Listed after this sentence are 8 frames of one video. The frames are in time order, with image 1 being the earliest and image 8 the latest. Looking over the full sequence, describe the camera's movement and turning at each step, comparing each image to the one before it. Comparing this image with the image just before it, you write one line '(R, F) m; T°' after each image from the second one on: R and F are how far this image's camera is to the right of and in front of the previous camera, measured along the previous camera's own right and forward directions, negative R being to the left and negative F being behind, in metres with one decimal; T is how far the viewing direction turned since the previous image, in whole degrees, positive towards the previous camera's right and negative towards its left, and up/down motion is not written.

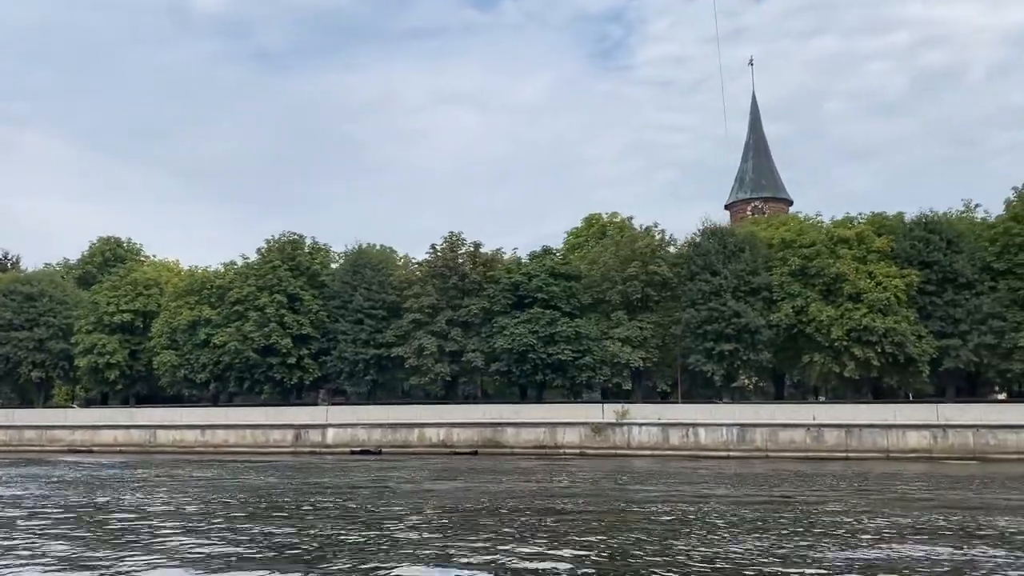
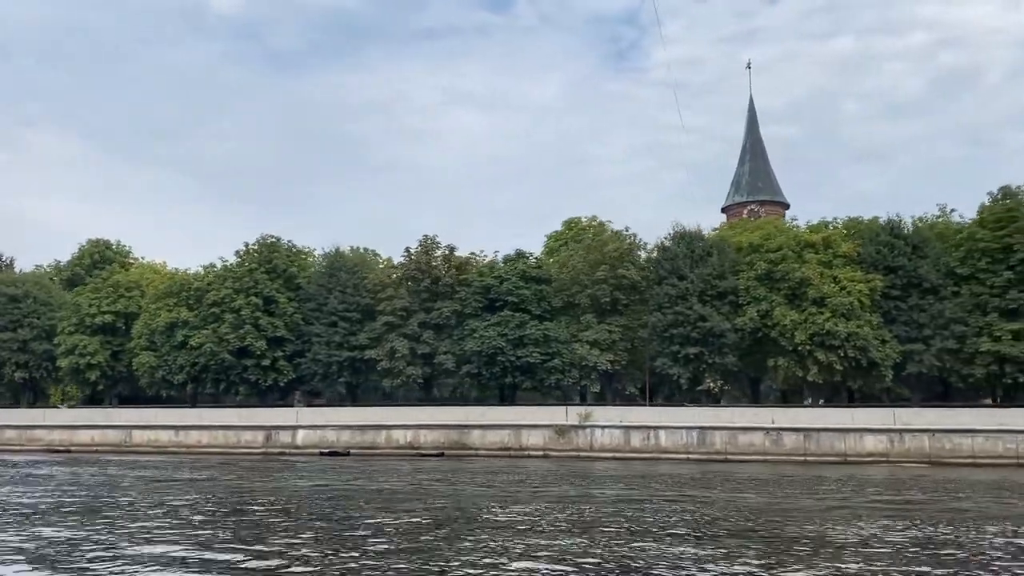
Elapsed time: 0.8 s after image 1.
(+2.2, -0.4) m; -1°
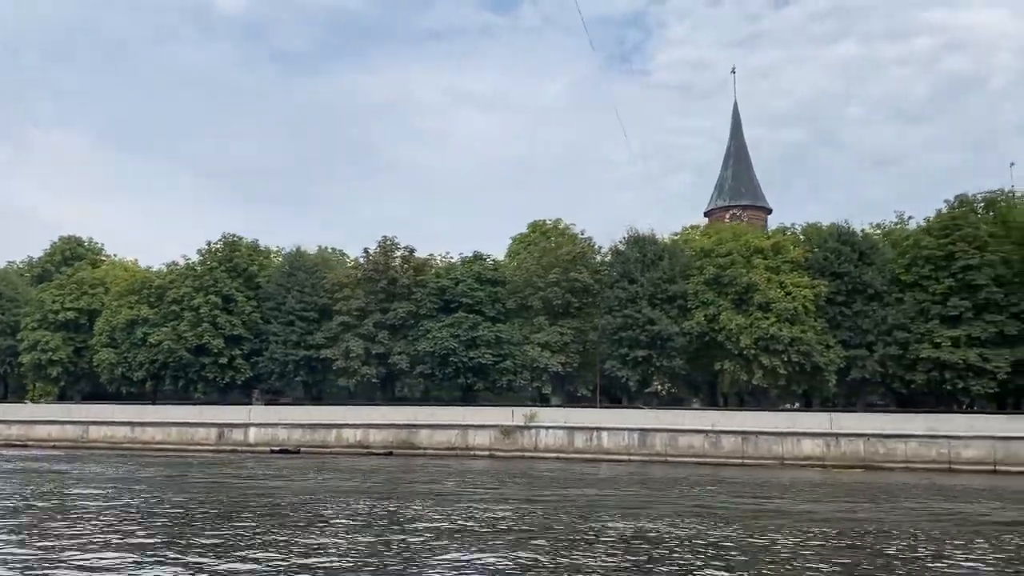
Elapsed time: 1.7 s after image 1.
(+2.5, -0.4) m; 0°
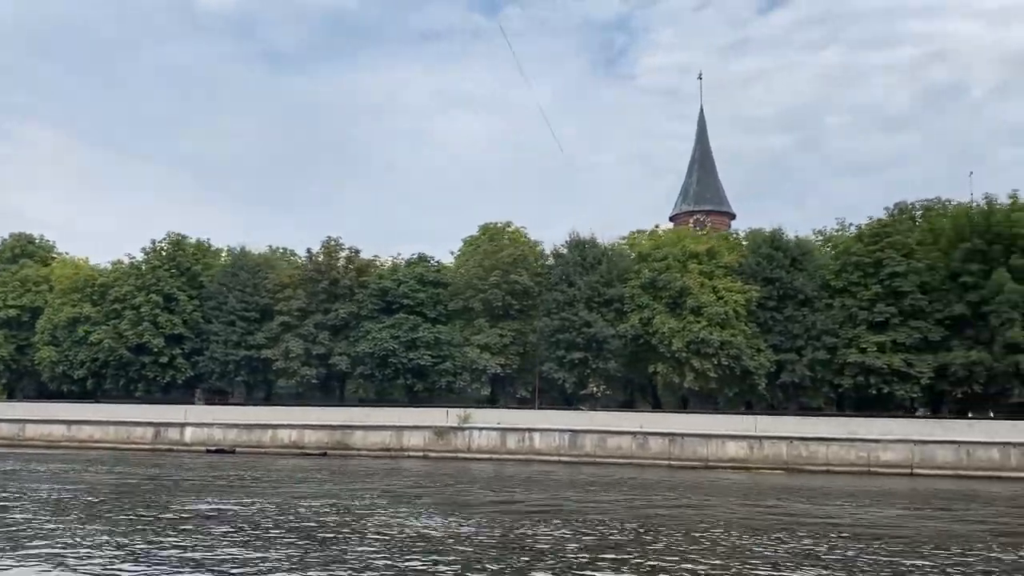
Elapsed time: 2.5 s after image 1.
(+2.2, -0.3) m; +1°
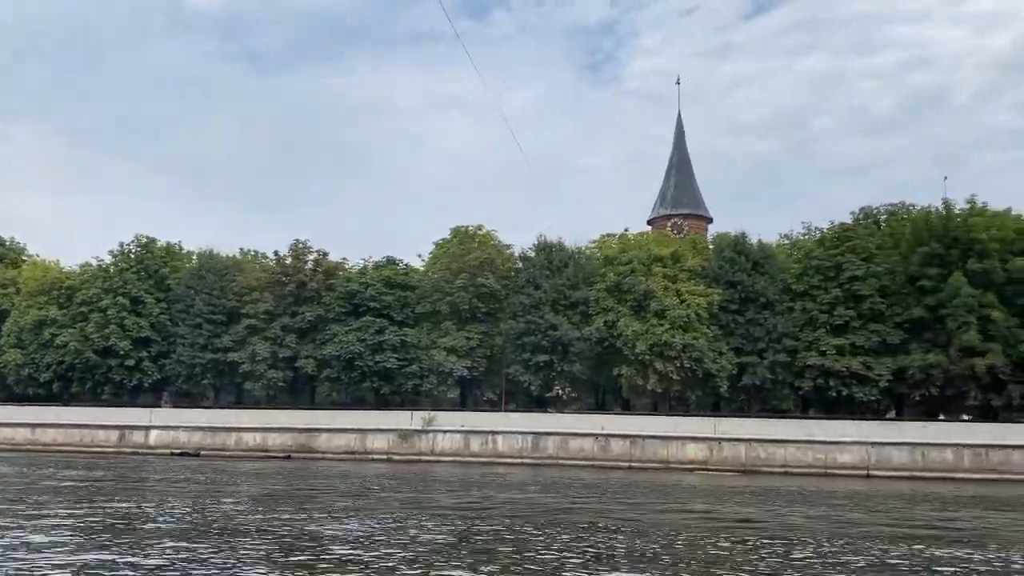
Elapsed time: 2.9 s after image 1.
(+1.0, -0.2) m; +1°
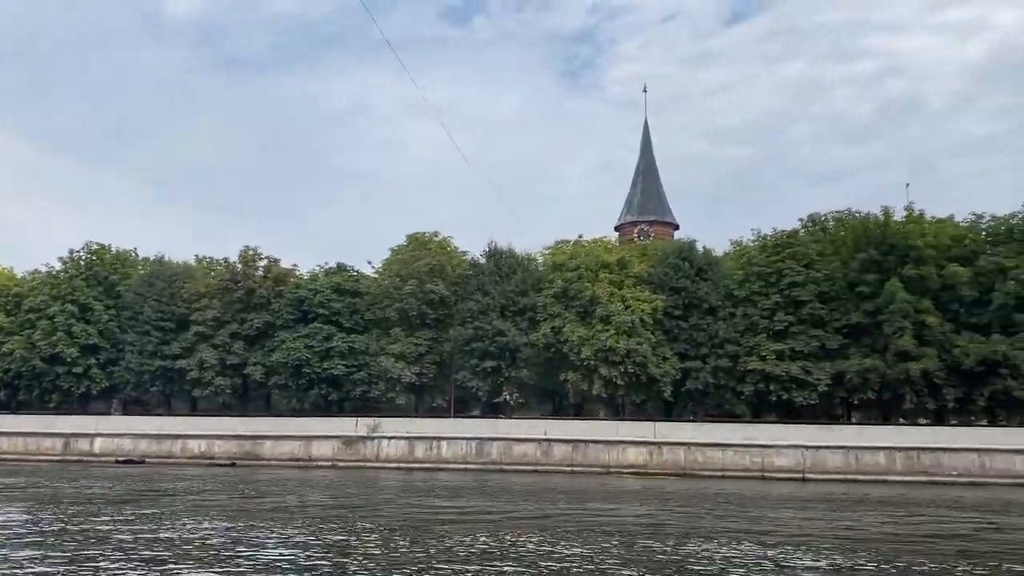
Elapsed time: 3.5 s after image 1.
(+1.7, -0.3) m; +1°
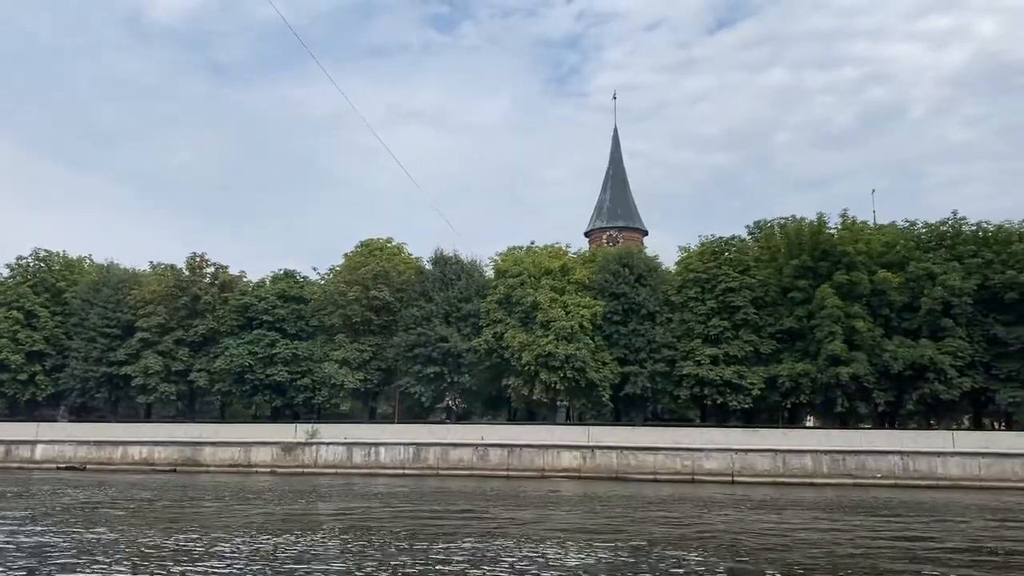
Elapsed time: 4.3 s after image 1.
(+2.3, -0.5) m; +1°
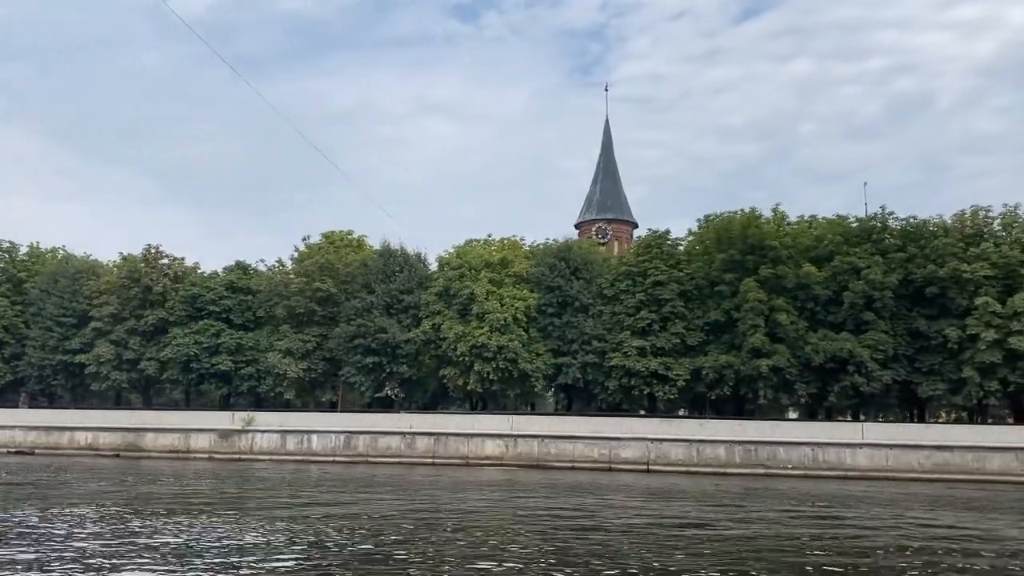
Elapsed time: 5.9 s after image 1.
(+4.4, -0.9) m; -1°
